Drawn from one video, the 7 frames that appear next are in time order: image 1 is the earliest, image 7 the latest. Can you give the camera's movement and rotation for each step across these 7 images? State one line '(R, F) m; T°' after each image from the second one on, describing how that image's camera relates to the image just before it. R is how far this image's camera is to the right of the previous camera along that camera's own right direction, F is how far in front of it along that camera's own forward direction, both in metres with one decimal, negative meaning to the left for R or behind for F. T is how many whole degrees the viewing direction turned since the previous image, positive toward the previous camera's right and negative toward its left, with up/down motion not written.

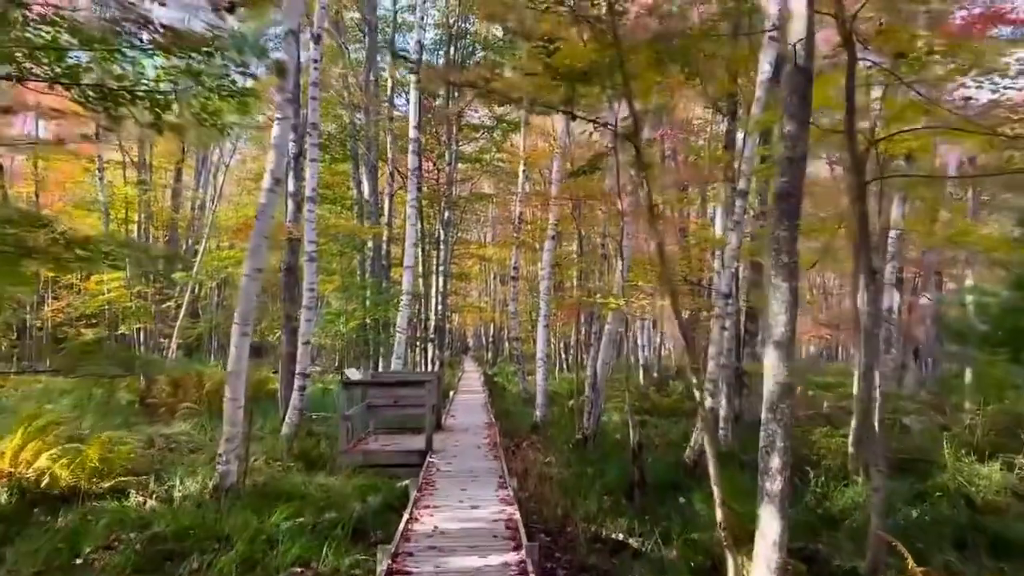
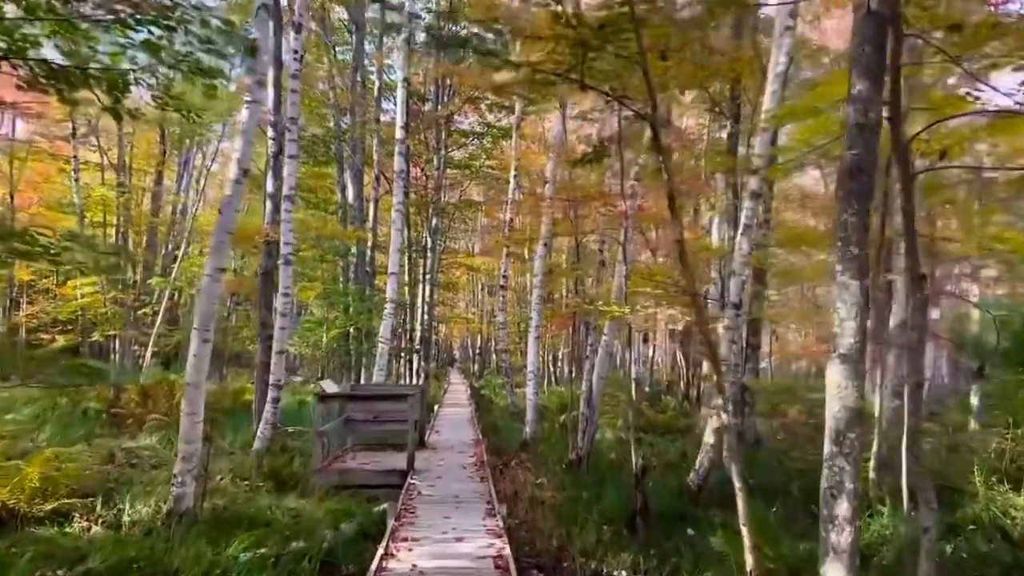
(0.0, +0.8) m; +1°
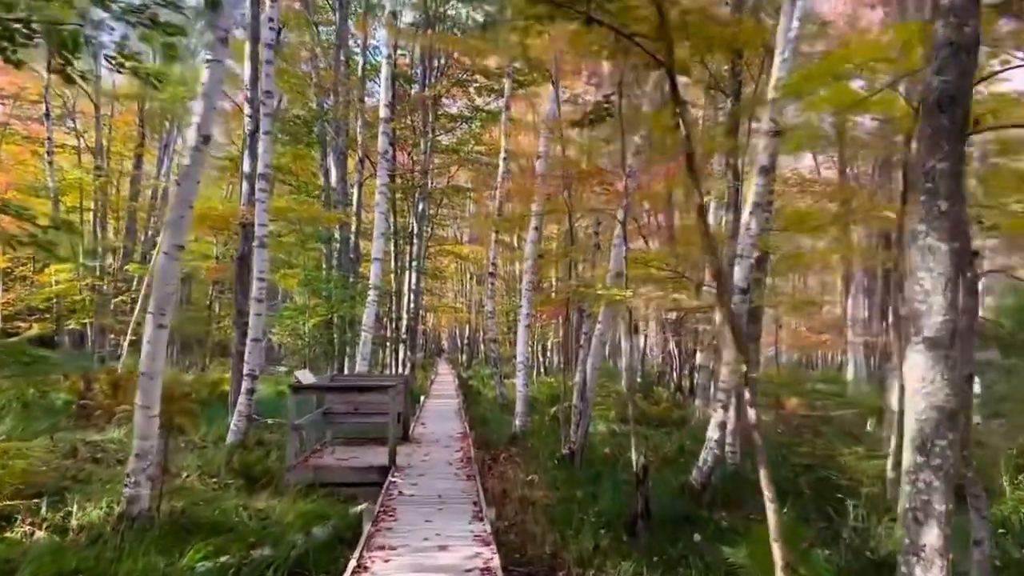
(0.0, +0.7) m; +1°
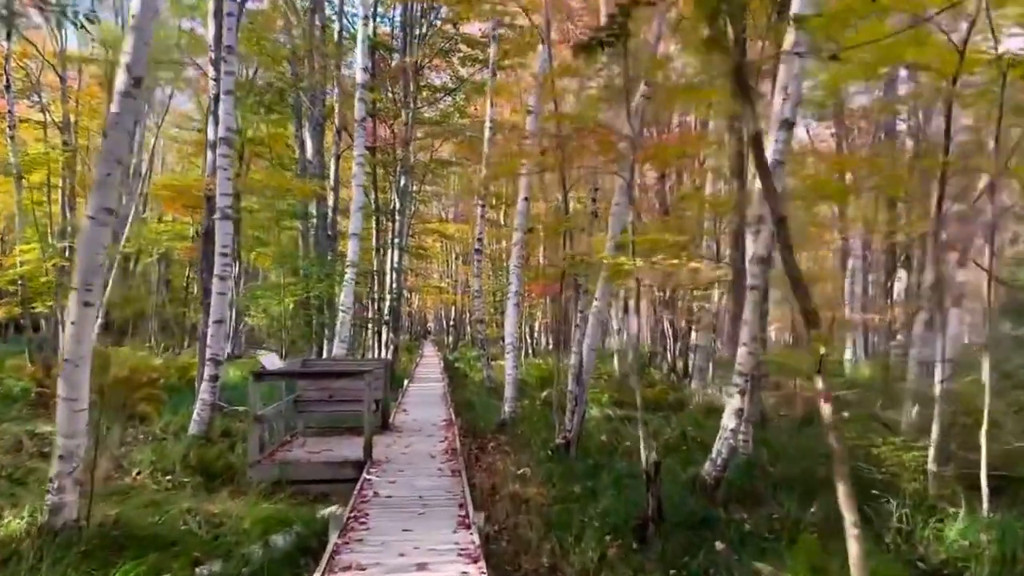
(0.0, +1.0) m; +1°
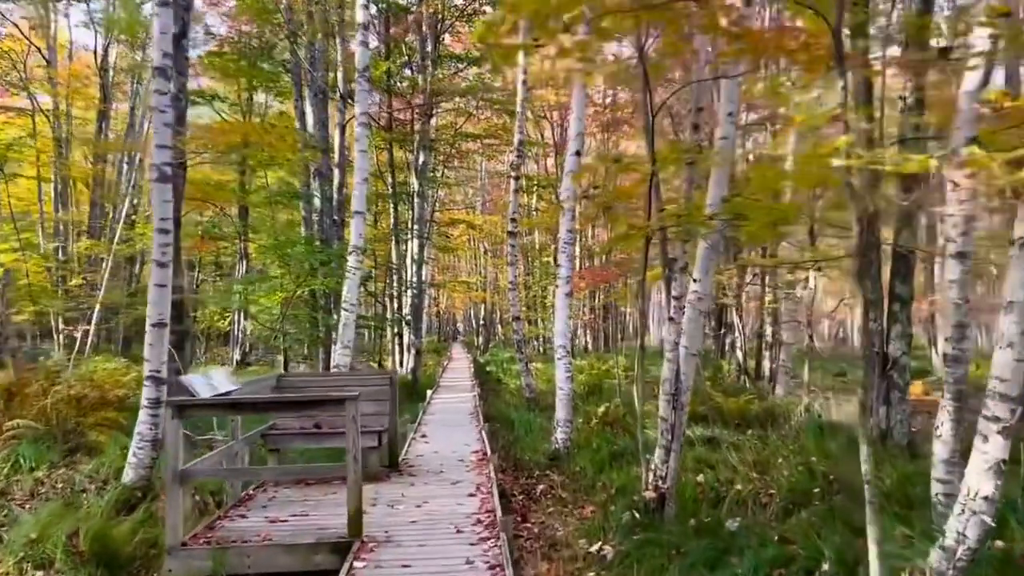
(-0.2, +3.1) m; -2°
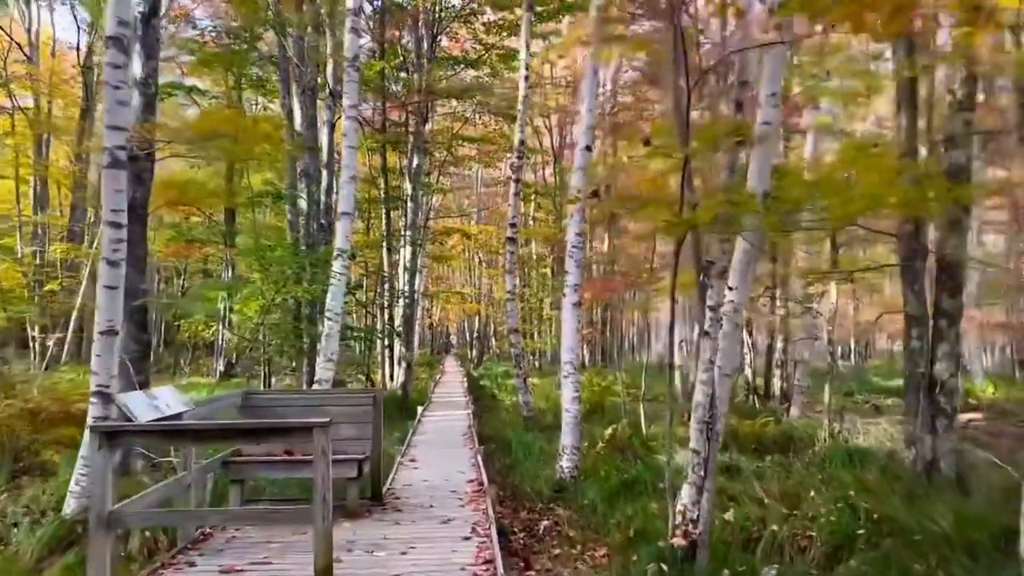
(-0.1, +1.0) m; 0°
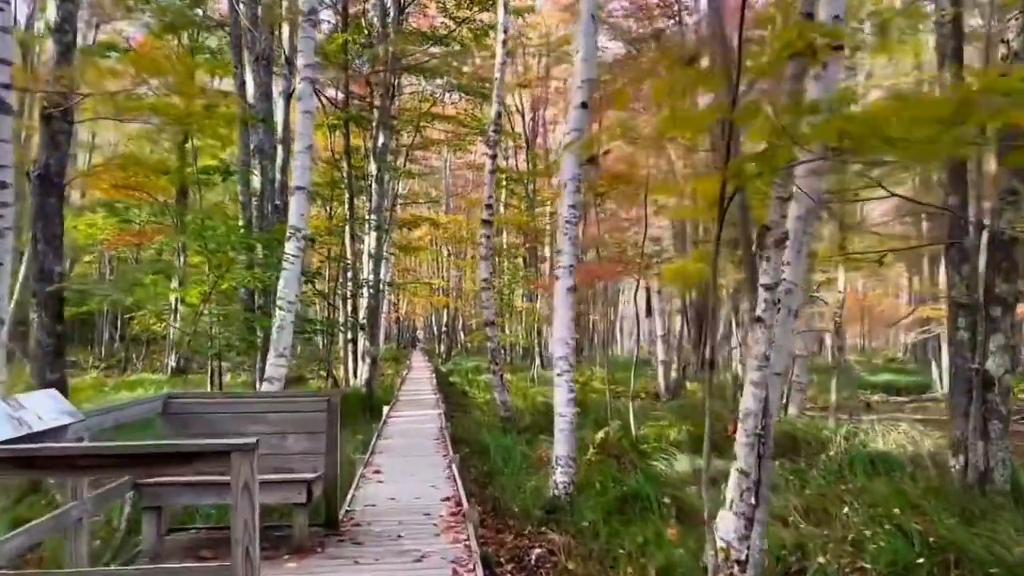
(-0.1, +1.2) m; +2°
